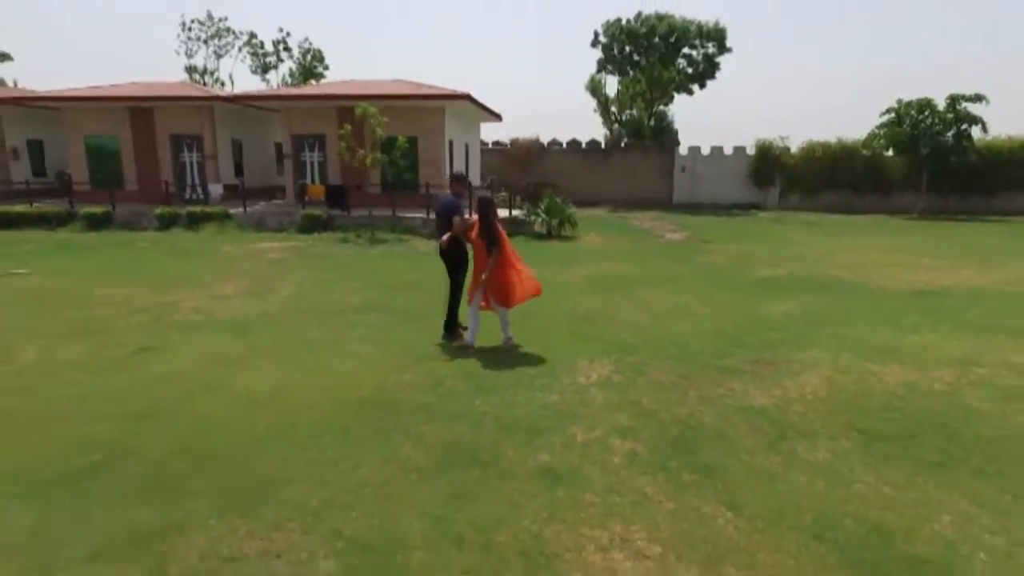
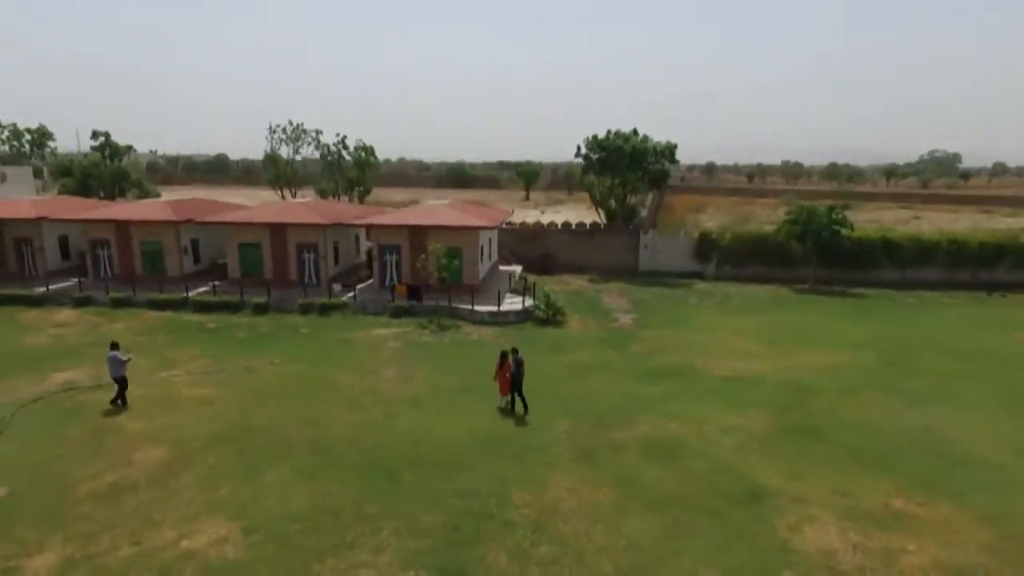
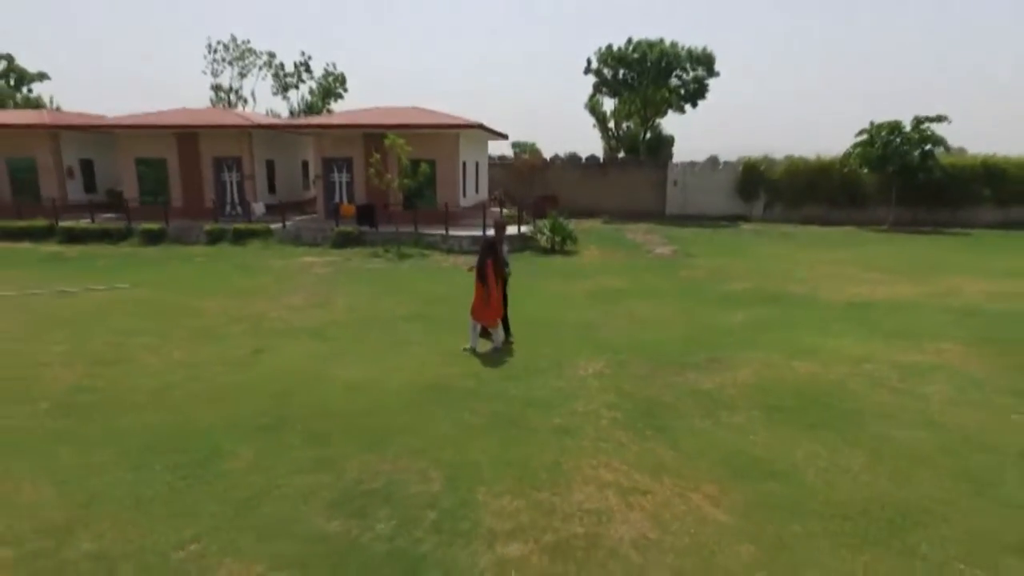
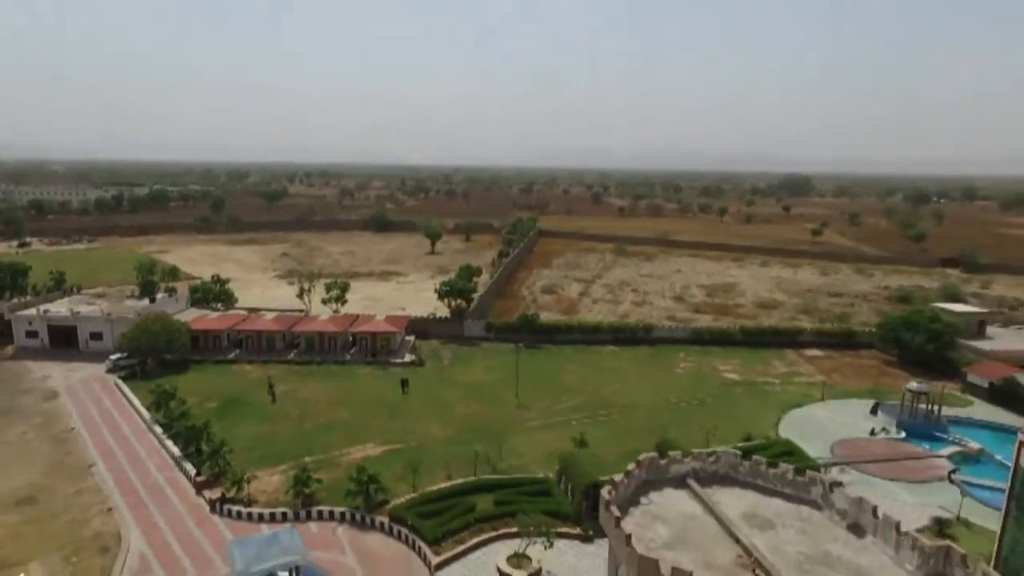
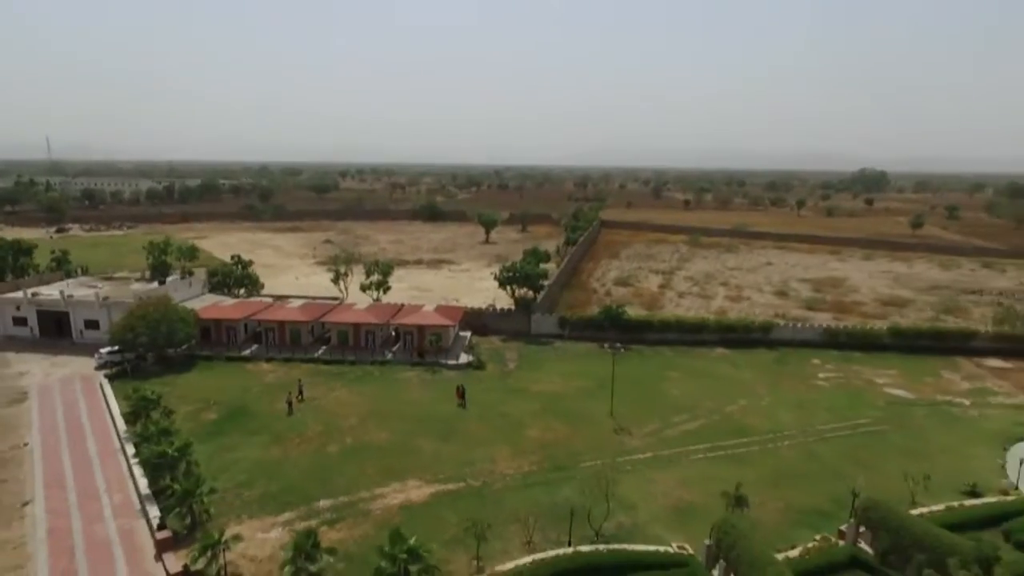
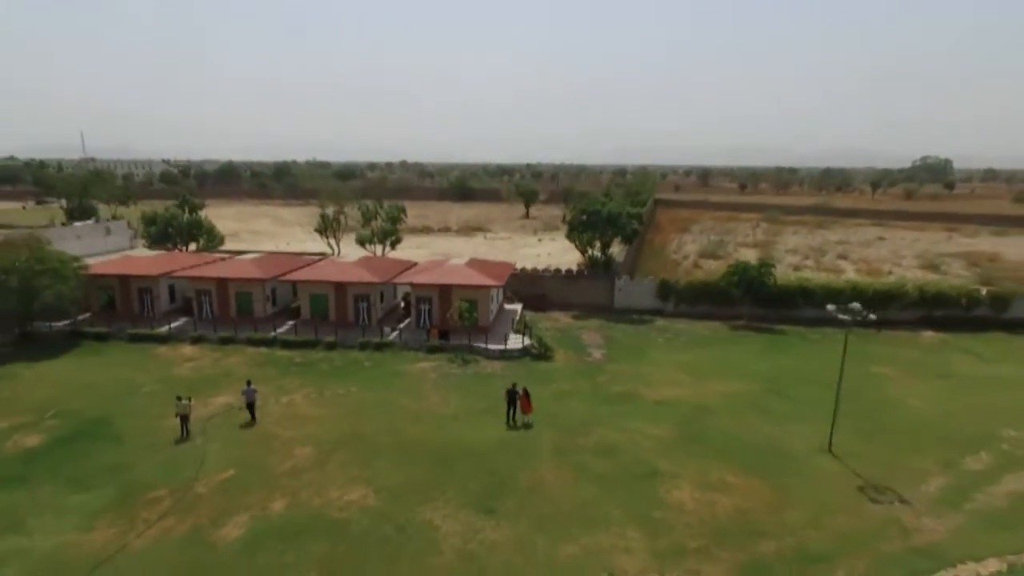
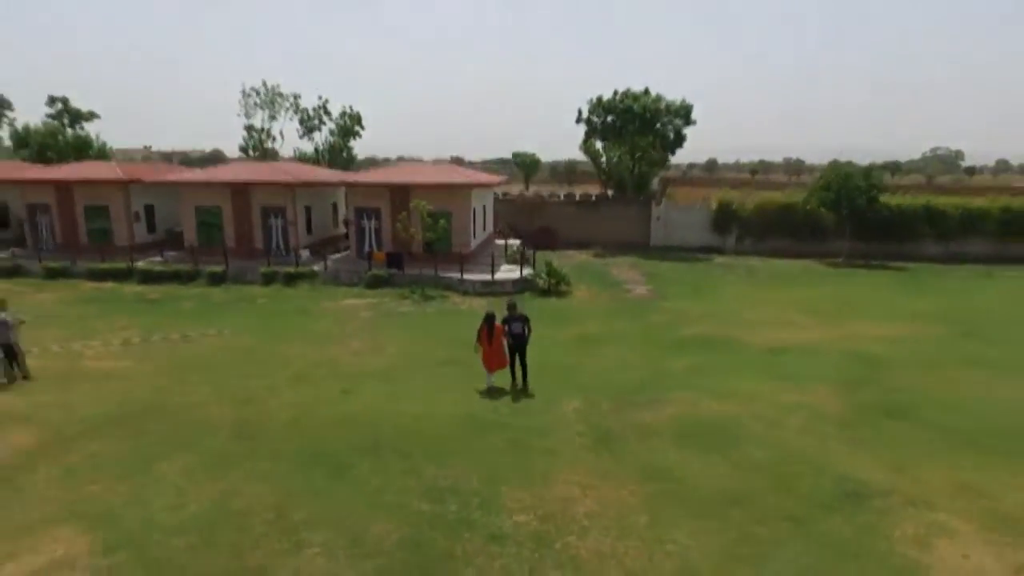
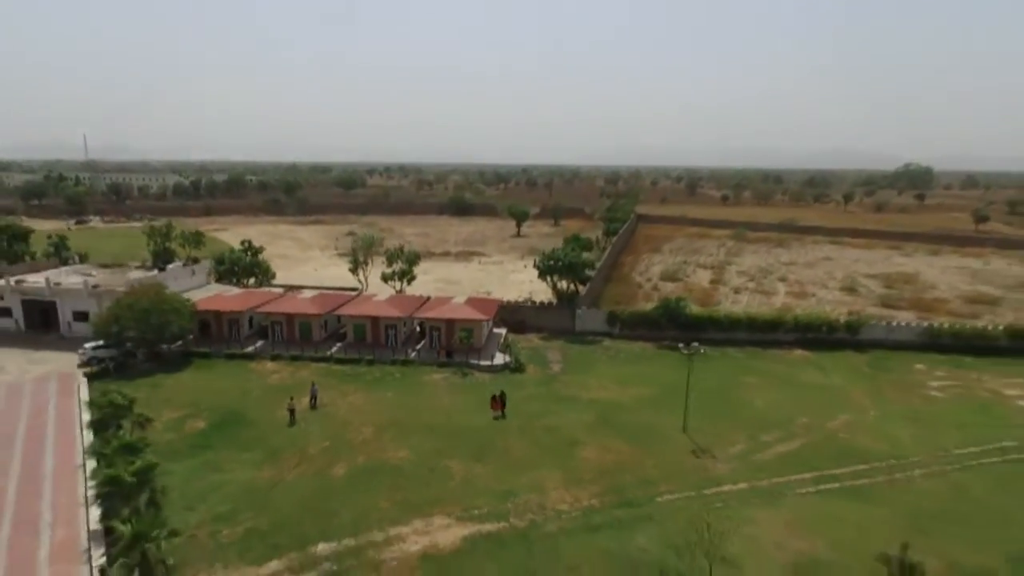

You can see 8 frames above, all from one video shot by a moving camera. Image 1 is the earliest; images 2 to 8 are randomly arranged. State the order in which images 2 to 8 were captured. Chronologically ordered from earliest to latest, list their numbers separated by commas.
3, 7, 2, 6, 8, 5, 4
